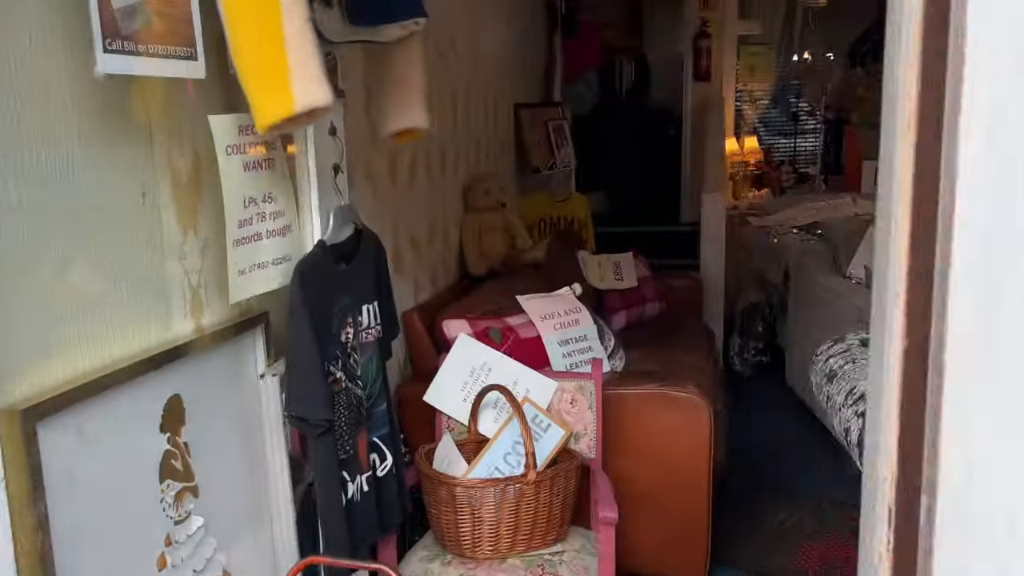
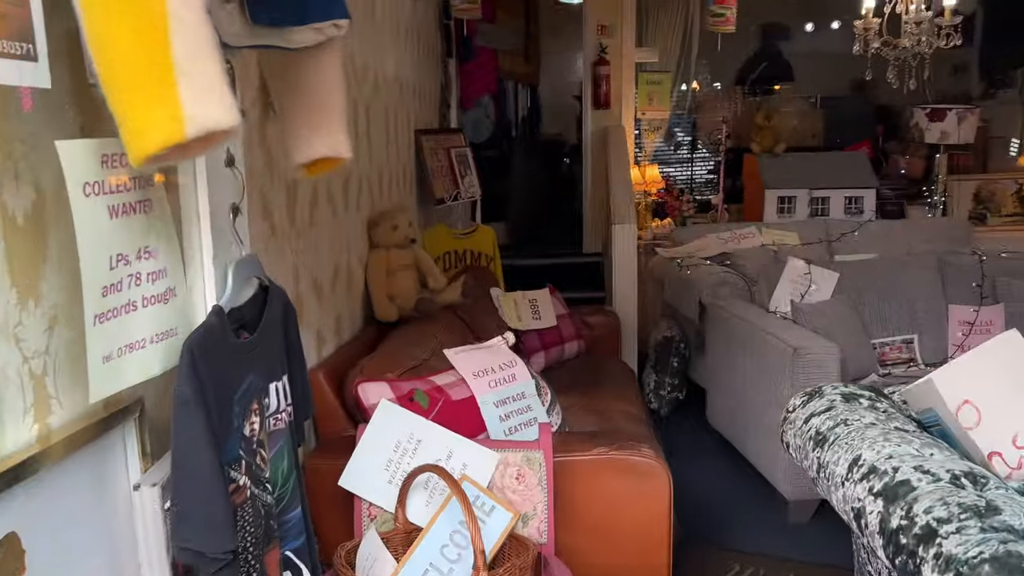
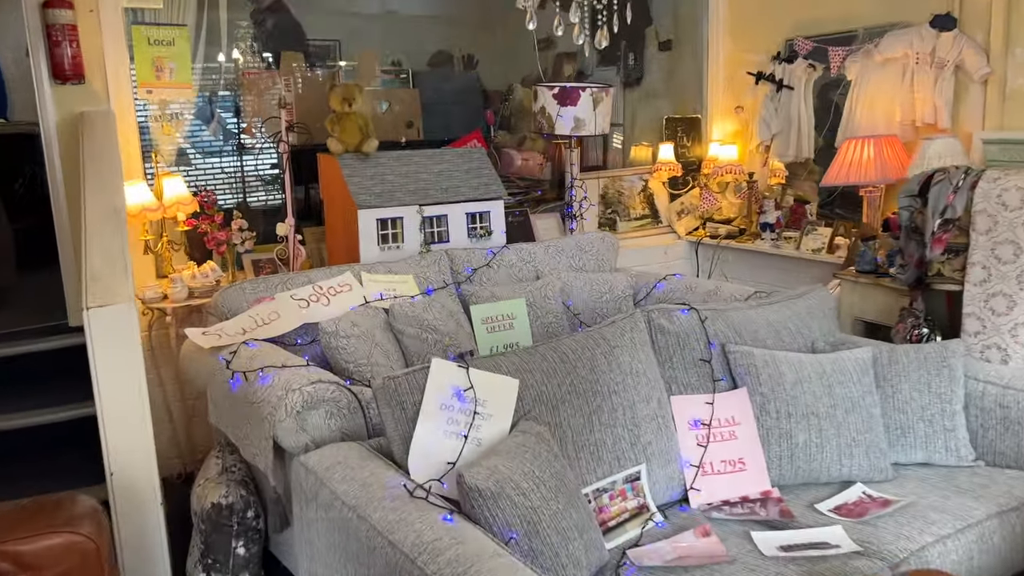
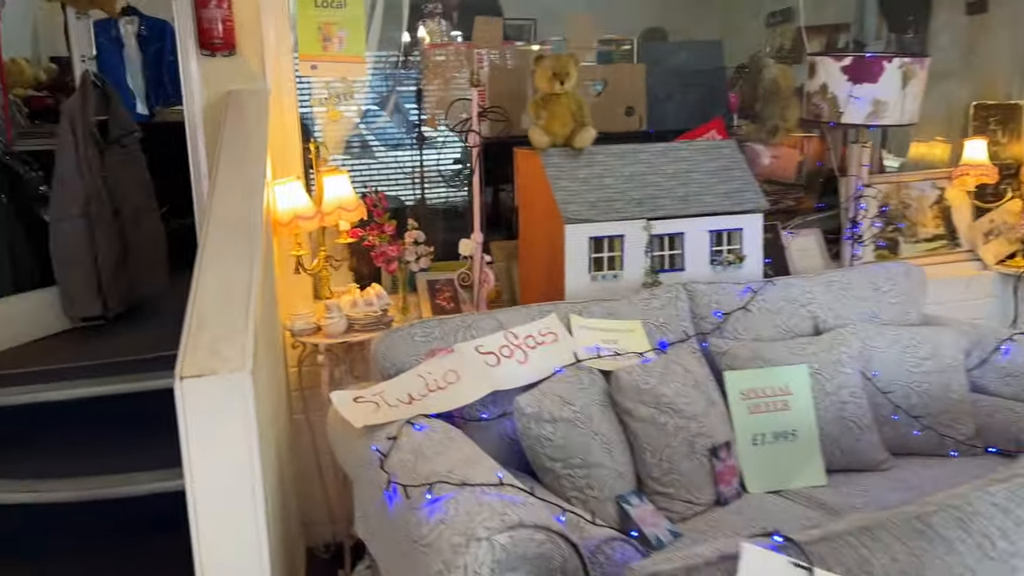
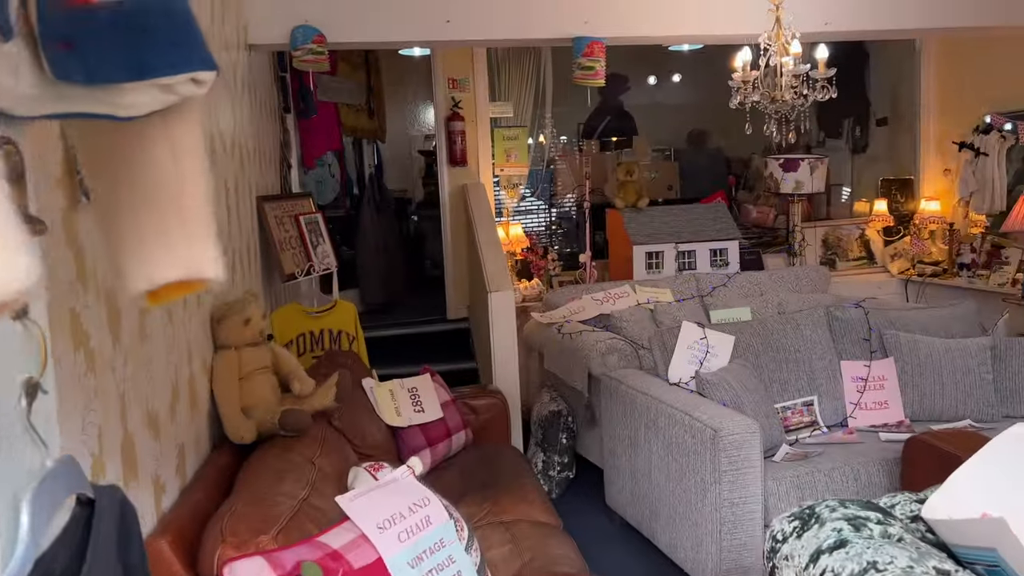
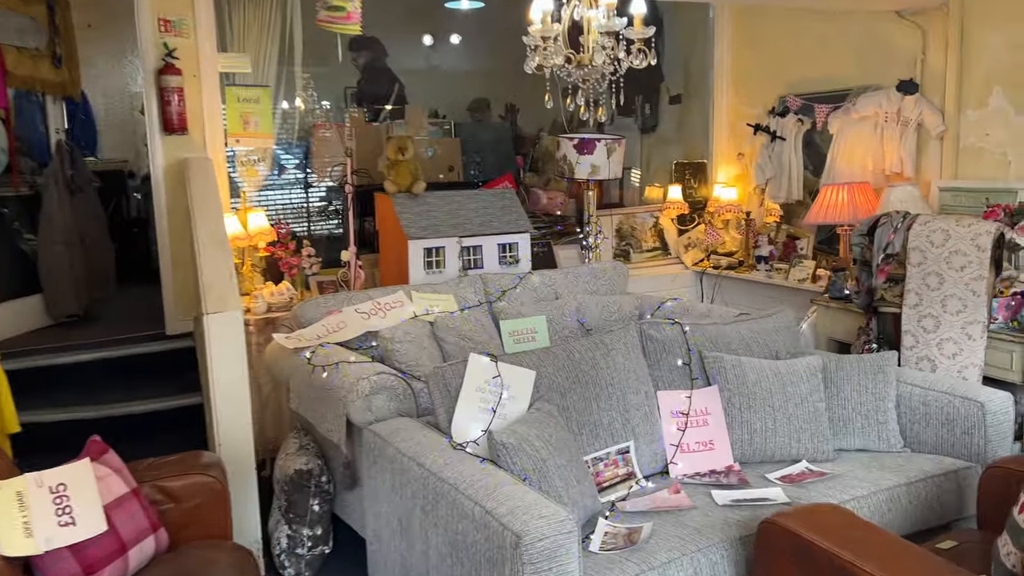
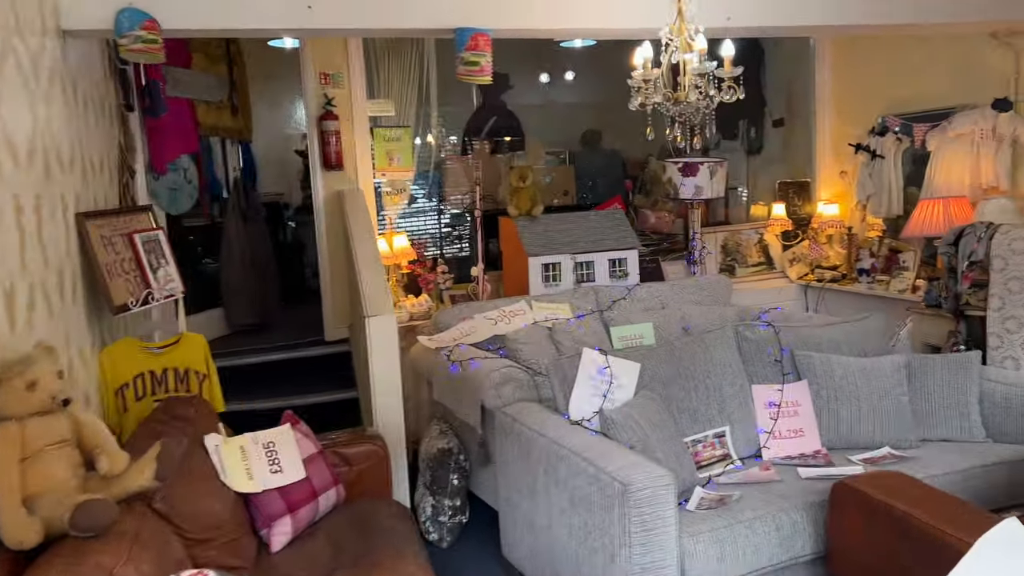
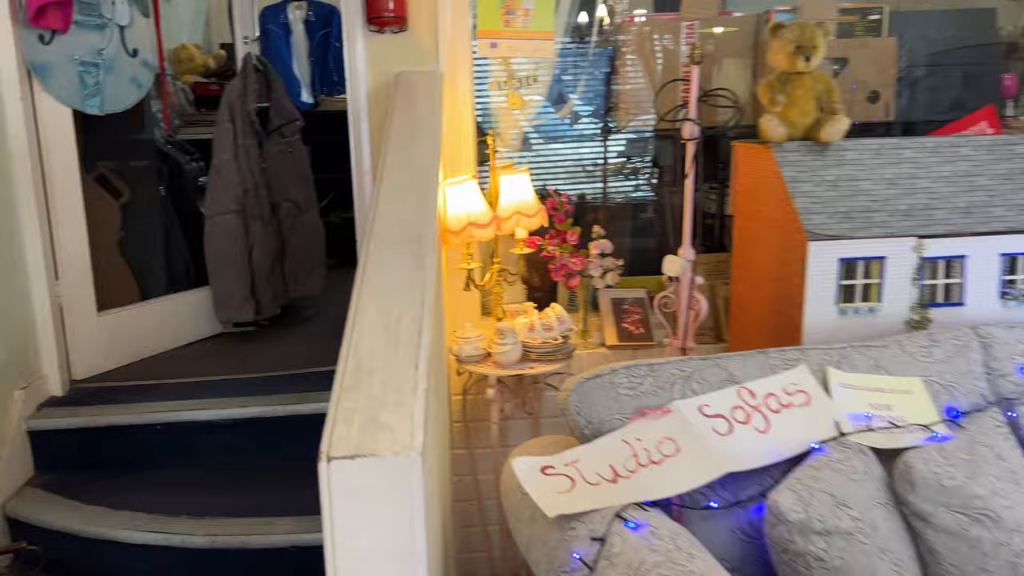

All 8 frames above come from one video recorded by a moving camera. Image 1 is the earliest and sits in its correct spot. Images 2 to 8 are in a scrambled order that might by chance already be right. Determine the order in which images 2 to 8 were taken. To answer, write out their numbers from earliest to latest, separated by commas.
2, 5, 7, 6, 3, 4, 8
